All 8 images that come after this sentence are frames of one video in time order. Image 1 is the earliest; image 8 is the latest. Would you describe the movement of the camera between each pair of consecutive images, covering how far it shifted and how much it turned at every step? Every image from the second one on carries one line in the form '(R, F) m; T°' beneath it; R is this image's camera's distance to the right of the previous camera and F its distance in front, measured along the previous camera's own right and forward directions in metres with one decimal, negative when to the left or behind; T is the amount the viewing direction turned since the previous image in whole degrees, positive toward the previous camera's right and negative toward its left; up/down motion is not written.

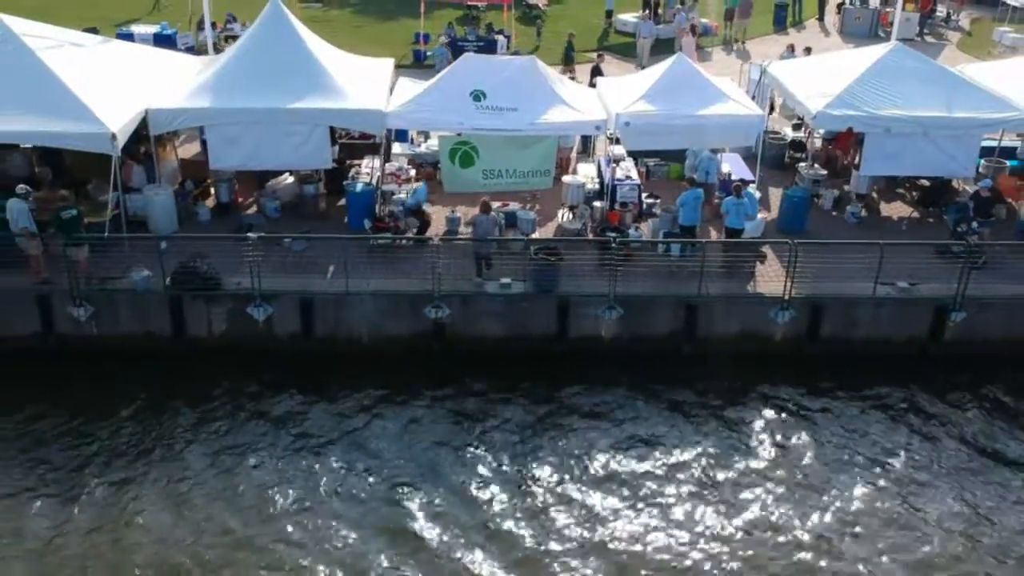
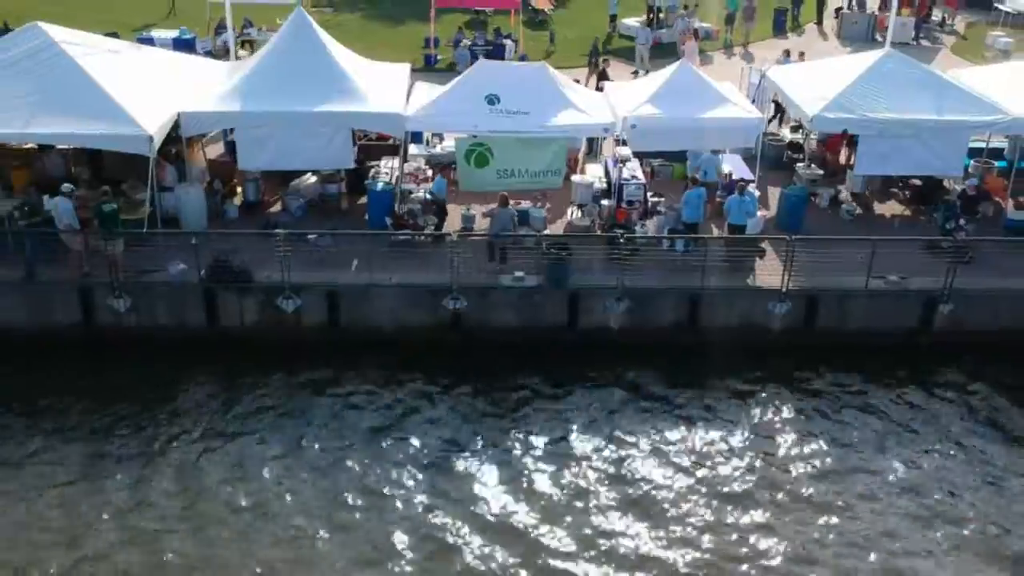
(-0.1, -0.9) m; 0°
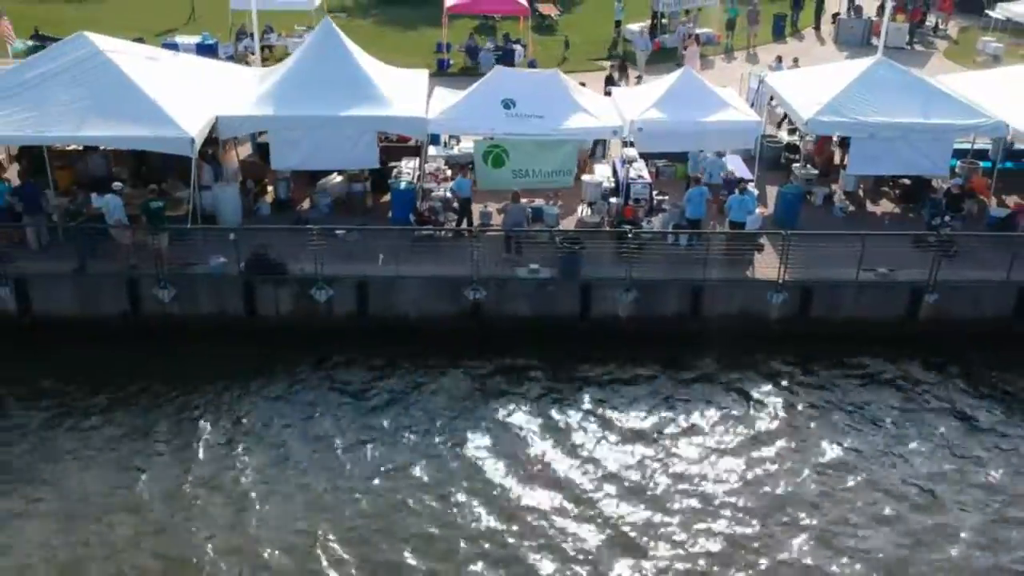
(-0.1, -1.1) m; 0°
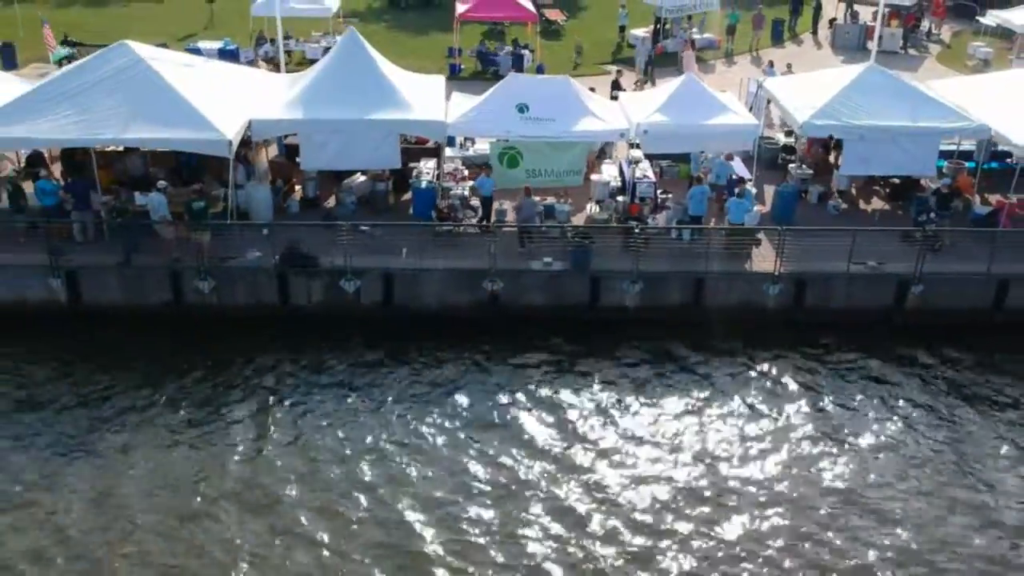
(-0.1, -1.2) m; 0°
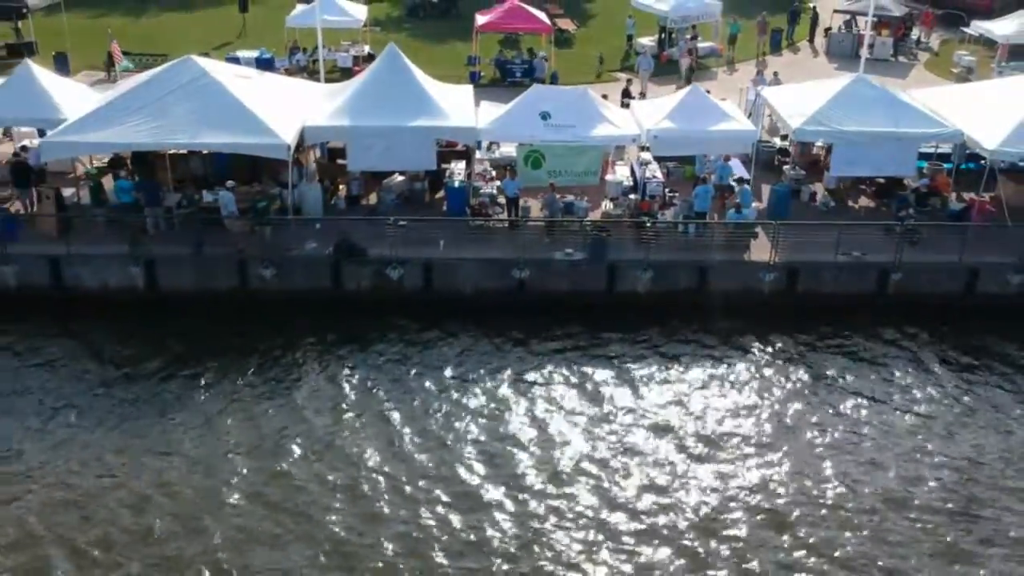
(-0.3, -2.2) m; 0°
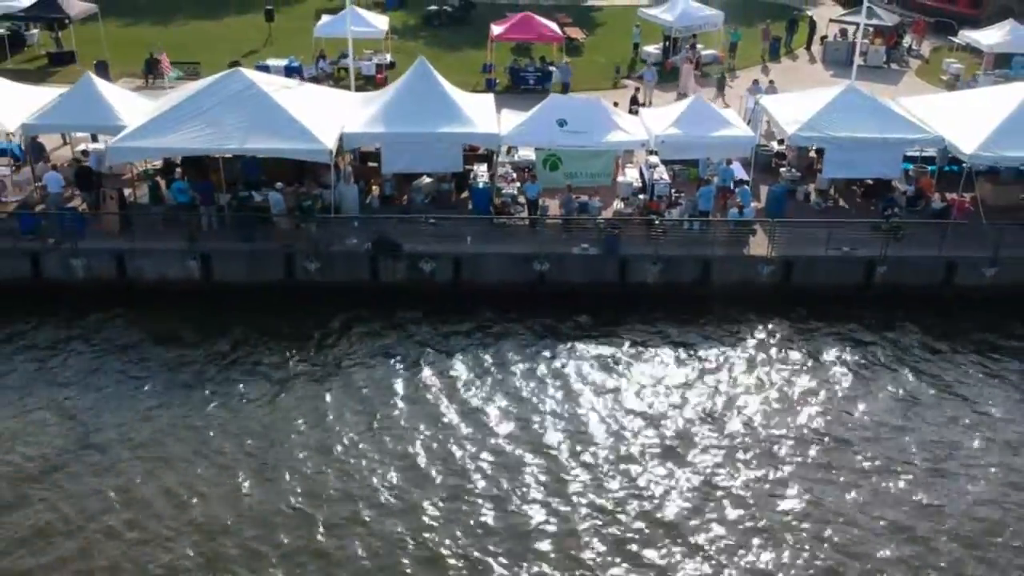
(-0.3, -2.0) m; 0°
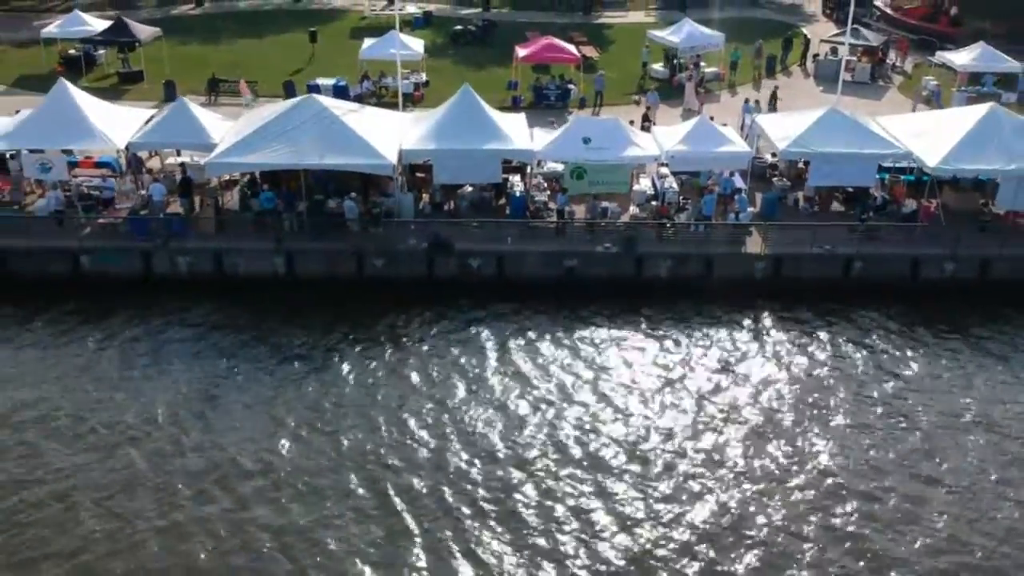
(-0.5, -4.0) m; 0°
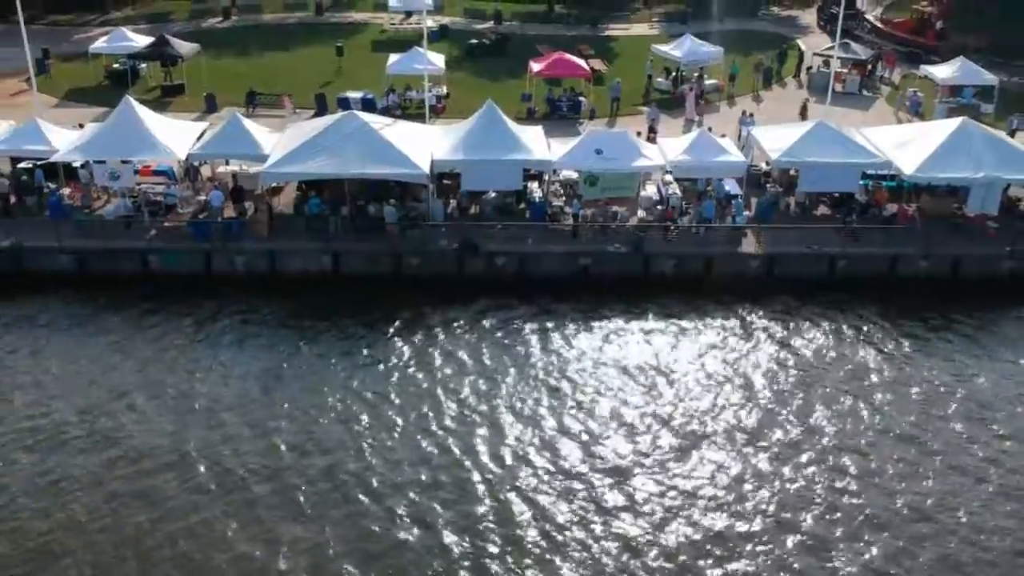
(-0.4, -3.0) m; 0°
